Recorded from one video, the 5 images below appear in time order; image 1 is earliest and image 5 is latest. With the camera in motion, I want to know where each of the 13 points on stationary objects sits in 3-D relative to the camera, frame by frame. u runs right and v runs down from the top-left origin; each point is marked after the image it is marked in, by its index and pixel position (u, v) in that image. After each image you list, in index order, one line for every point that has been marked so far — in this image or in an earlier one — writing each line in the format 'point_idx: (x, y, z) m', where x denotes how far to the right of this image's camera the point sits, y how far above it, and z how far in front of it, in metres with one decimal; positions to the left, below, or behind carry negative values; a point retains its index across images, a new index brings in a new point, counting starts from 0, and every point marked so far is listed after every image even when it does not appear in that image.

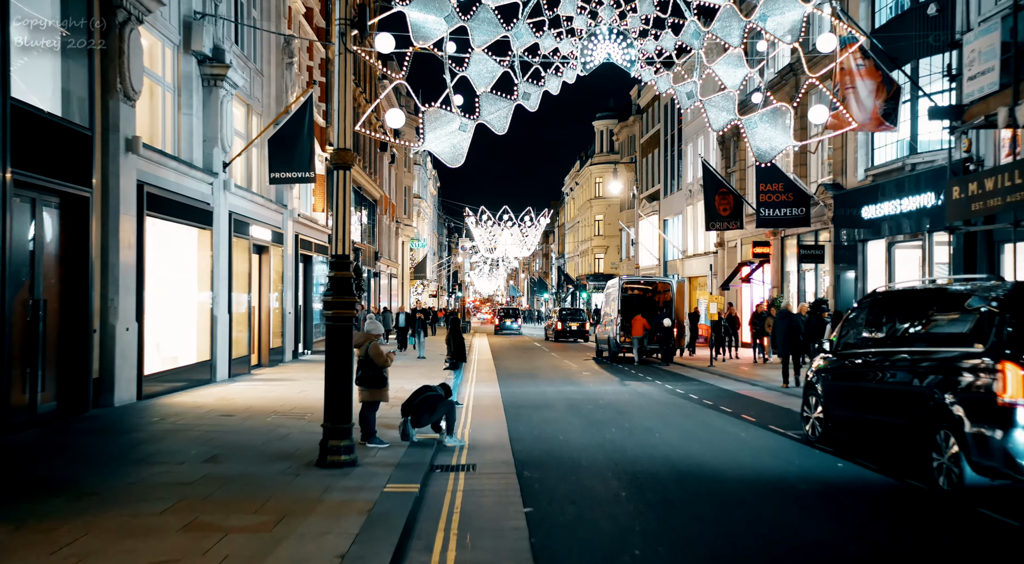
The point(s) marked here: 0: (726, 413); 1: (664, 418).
0: (+3.4, -2.1, +15.3) m
1: (+2.3, -2.0, +14.6) m
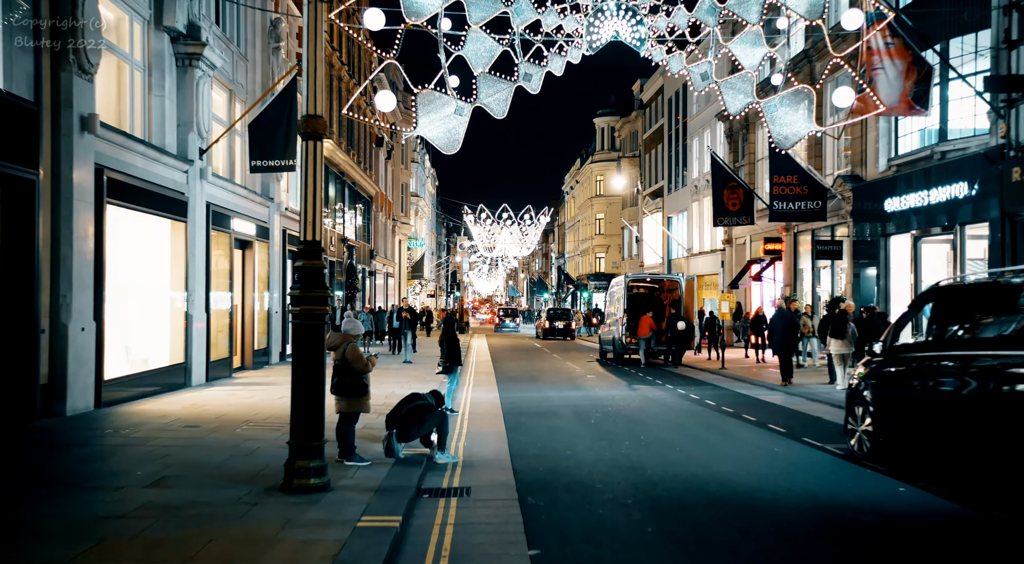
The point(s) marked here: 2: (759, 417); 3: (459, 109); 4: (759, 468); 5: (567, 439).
0: (+3.4, -2.0, +13.8) m
1: (+2.3, -2.0, +13.0) m
2: (+3.7, -2.0, +14.5) m
3: (-1.0, +3.3, +18.7) m
4: (+2.7, -2.0, +10.6) m
5: (+0.7, -2.0, +12.4) m
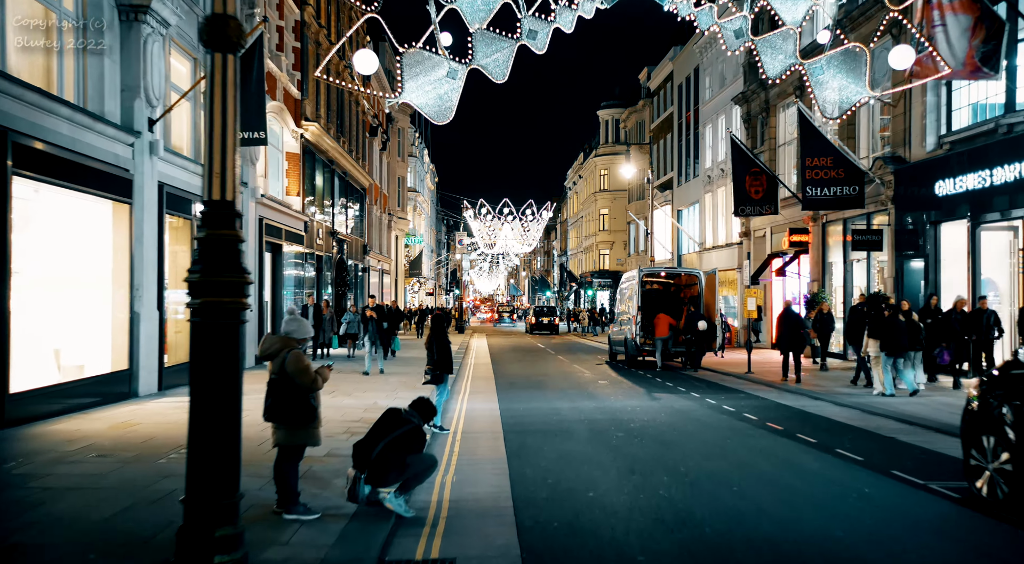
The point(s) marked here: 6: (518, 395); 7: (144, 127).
0: (+3.4, -1.9, +11.1) m
1: (+2.3, -1.8, +10.3) m
2: (+3.7, -1.9, +11.8) m
3: (-1.0, +3.4, +16.0) m
4: (+2.7, -1.9, +7.9) m
5: (+0.7, -1.9, +9.7) m
6: (+0.1, -2.0, +17.5) m
7: (-6.1, +2.5, +16.0) m
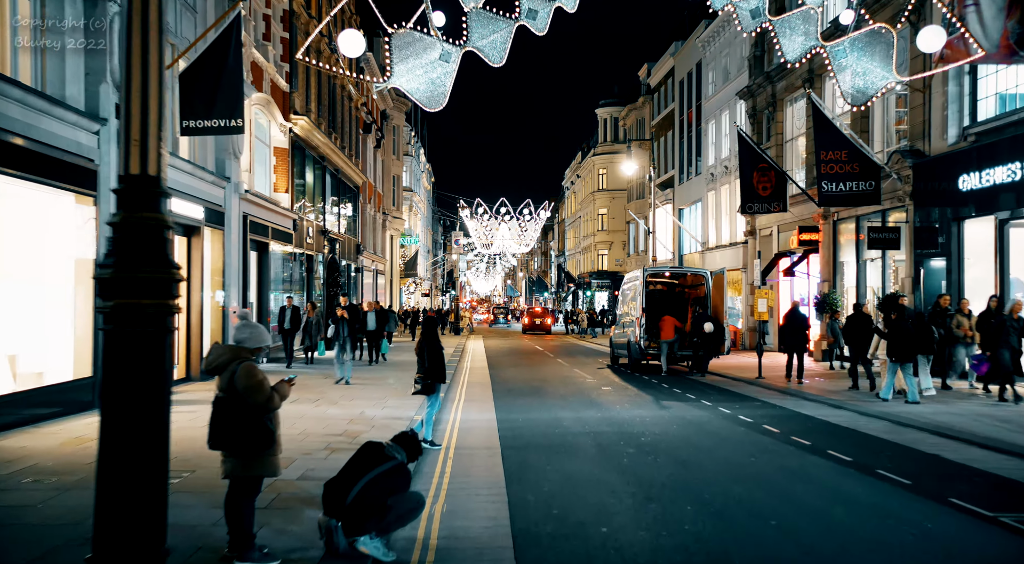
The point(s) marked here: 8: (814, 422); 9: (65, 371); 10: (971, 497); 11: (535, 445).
0: (+3.4, -1.8, +9.8) m
1: (+2.3, -1.8, +9.1) m
2: (+3.7, -1.9, +10.6) m
3: (-1.0, +3.4, +14.7) m
4: (+2.7, -1.9, +6.7) m
5: (+0.7, -1.8, +8.5) m
6: (+0.1, -2.0, +16.3) m
7: (-6.1, +2.5, +14.8) m
8: (+4.3, -2.0, +13.8) m
9: (-6.3, -1.3, +13.8) m
10: (+3.9, -1.8, +8.4) m
11: (+0.2, -1.9, +11.7) m
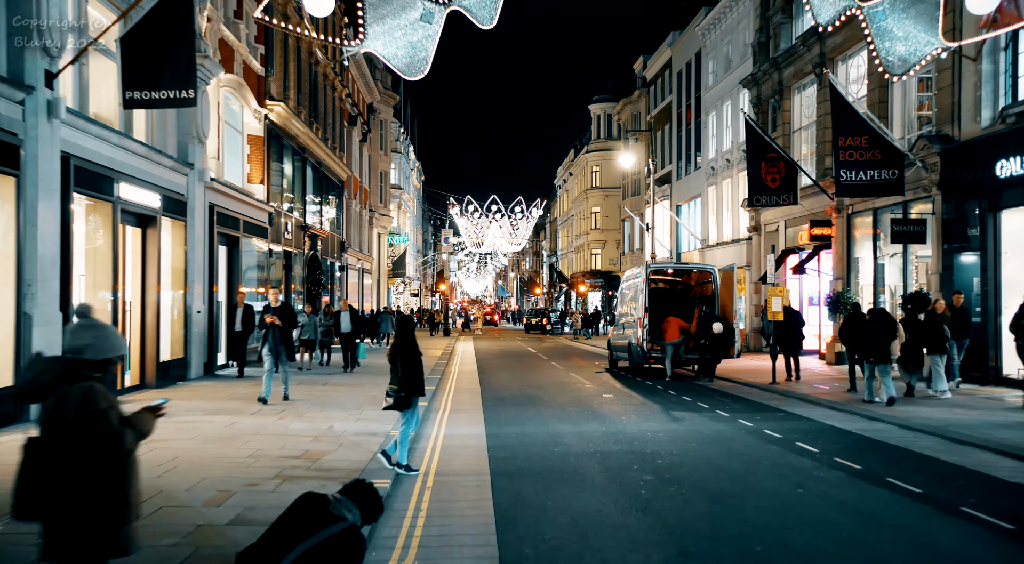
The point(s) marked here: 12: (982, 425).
0: (+3.3, -1.8, +7.9) m
1: (+2.3, -1.8, +7.2) m
2: (+3.6, -1.8, +8.7) m
3: (-1.1, +3.5, +12.8) m
4: (+2.7, -1.8, +4.8) m
5: (+0.7, -1.8, +6.5) m
6: (-0.1, -2.0, +14.4) m
7: (-6.2, +2.6, +12.8) m
8: (+4.2, -1.9, +11.9) m
9: (-6.4, -1.2, +11.8) m
10: (+3.9, -1.7, +6.5) m
11: (+0.2, -1.9, +9.8) m
12: (+6.1, -1.9, +12.6) m
